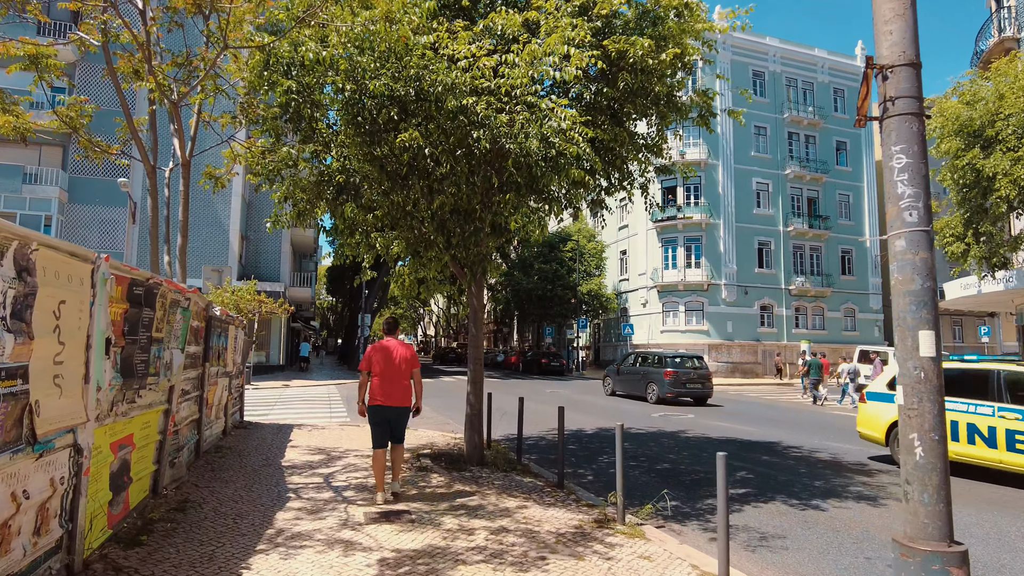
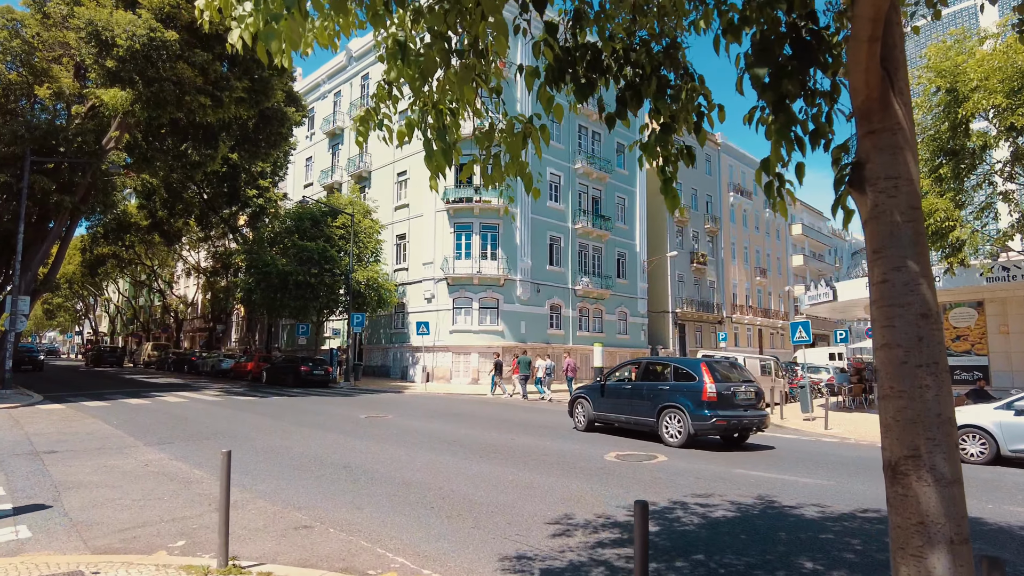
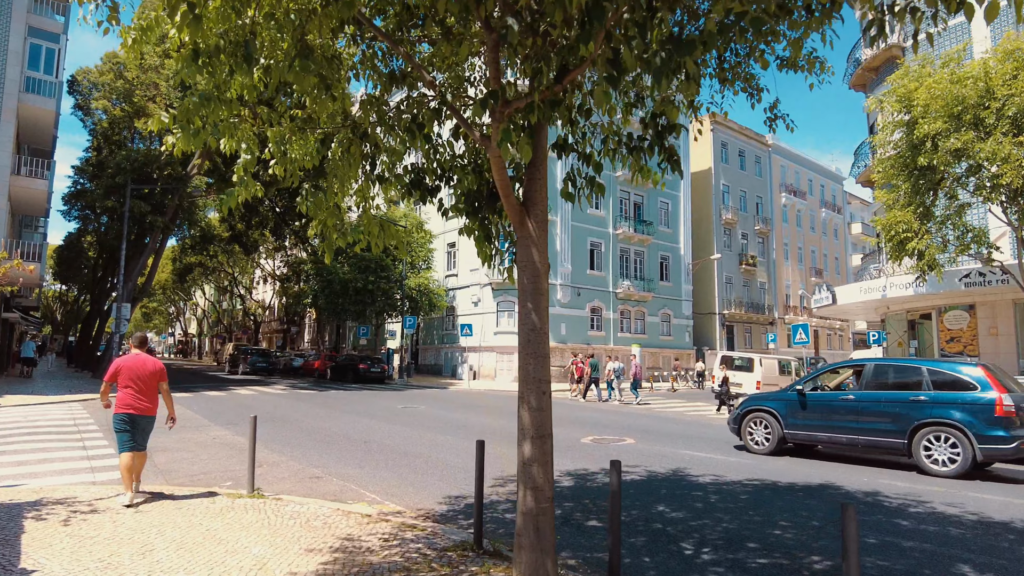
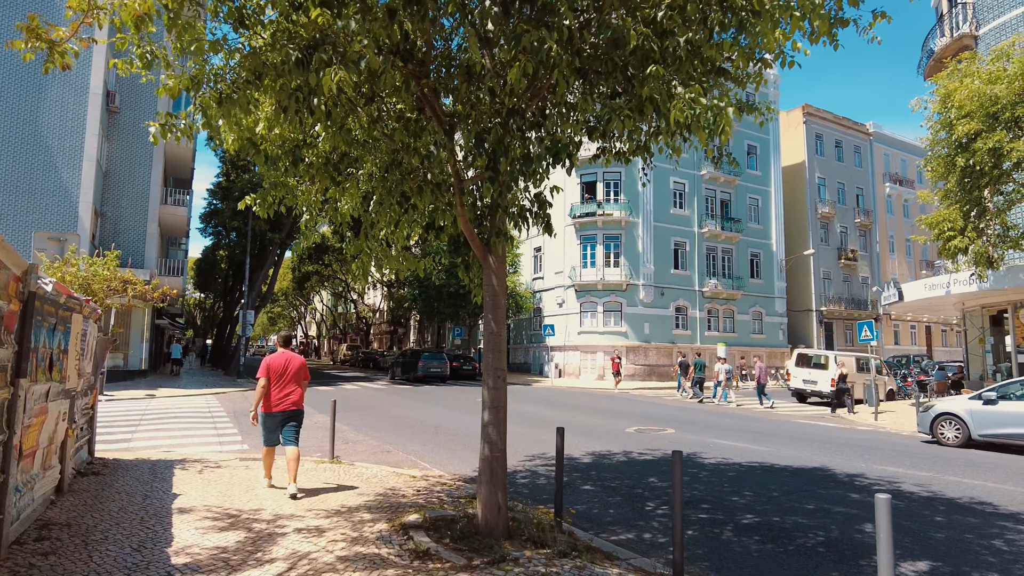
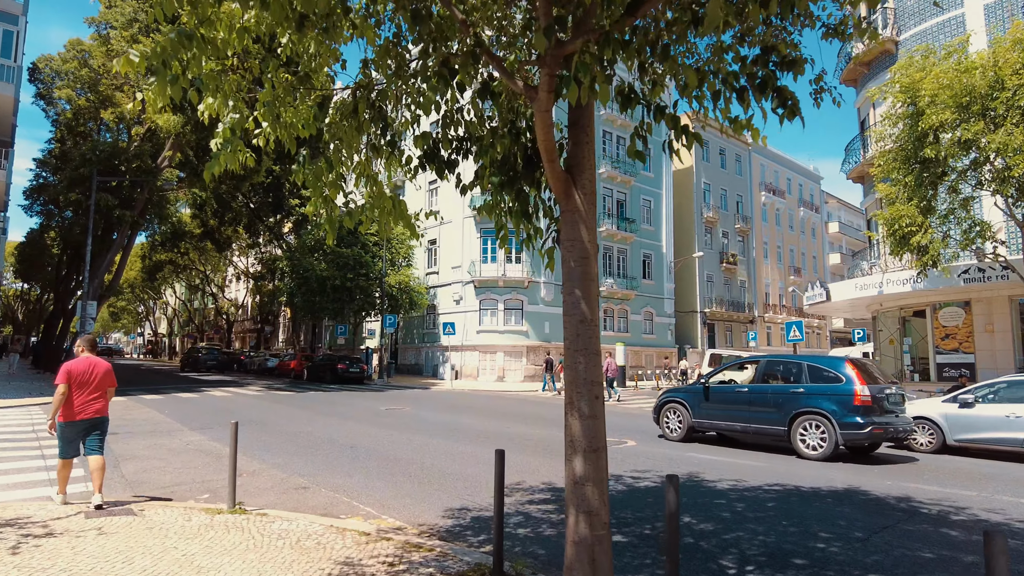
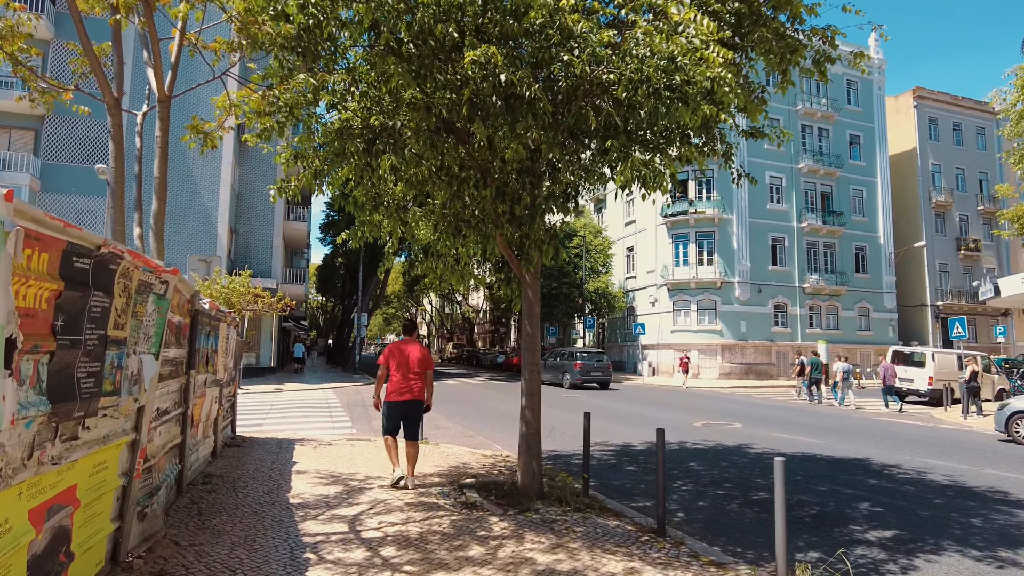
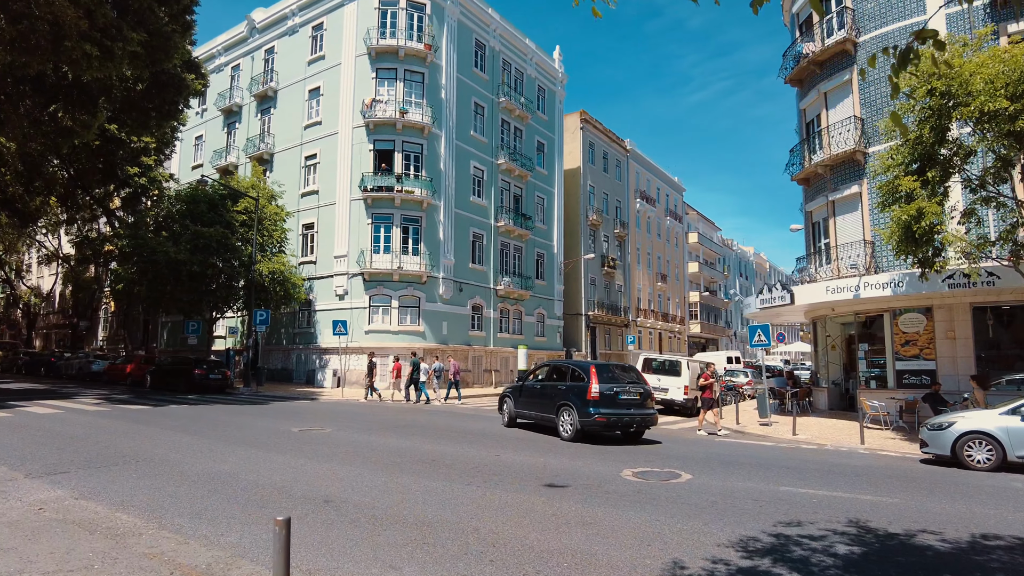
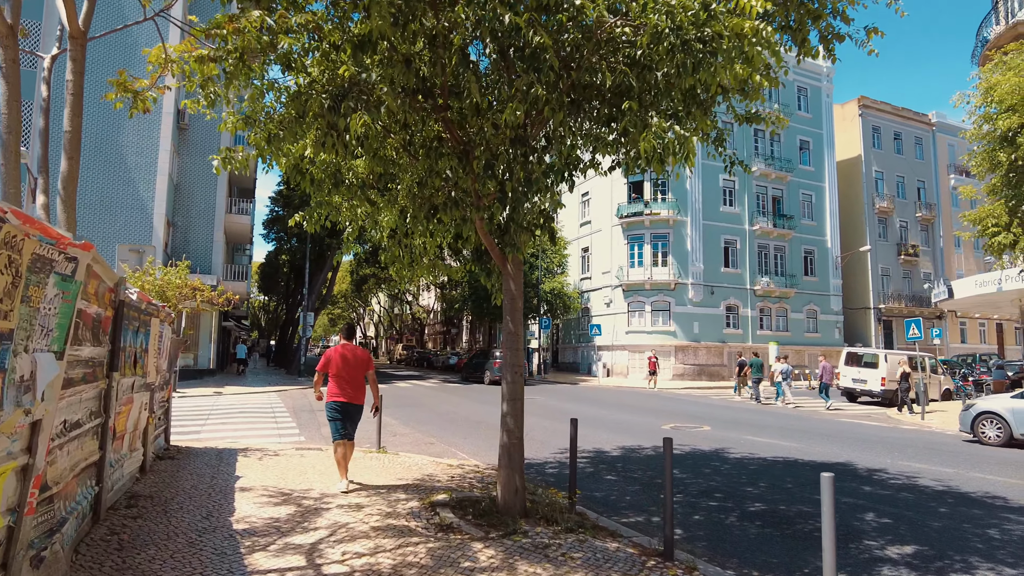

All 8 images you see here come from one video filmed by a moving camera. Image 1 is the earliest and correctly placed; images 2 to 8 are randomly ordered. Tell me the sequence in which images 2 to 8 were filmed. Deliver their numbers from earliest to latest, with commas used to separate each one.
6, 8, 4, 3, 5, 2, 7
